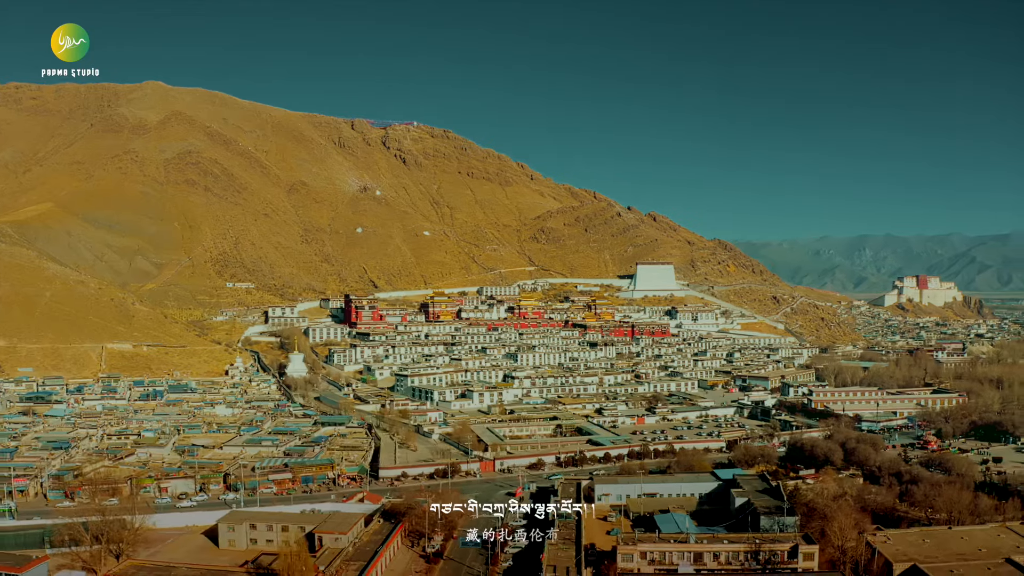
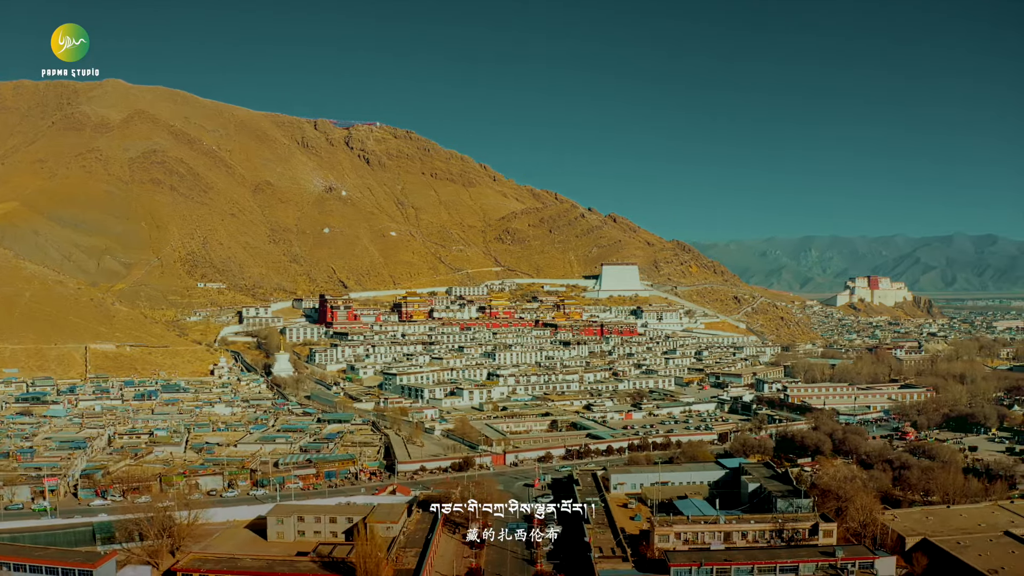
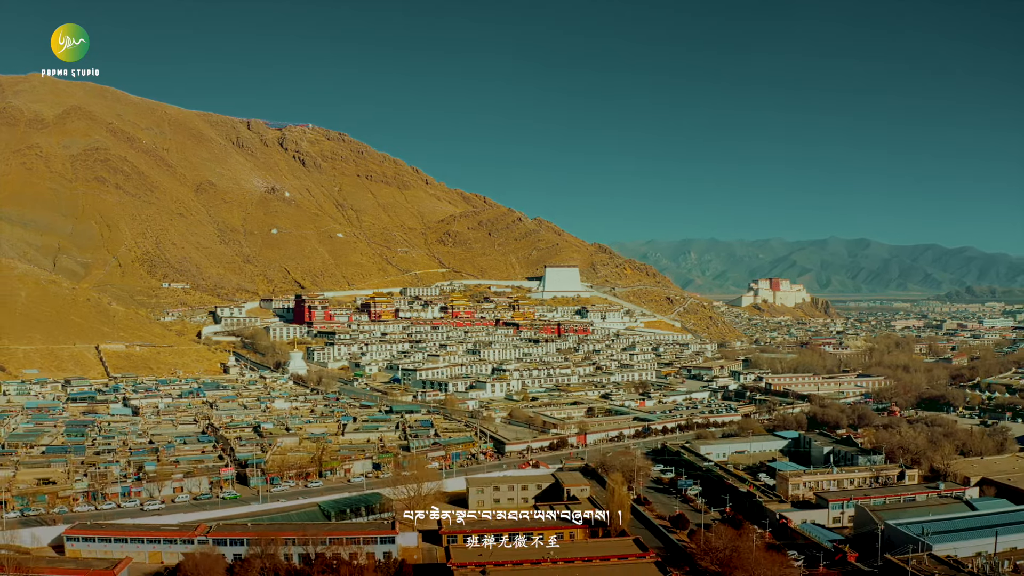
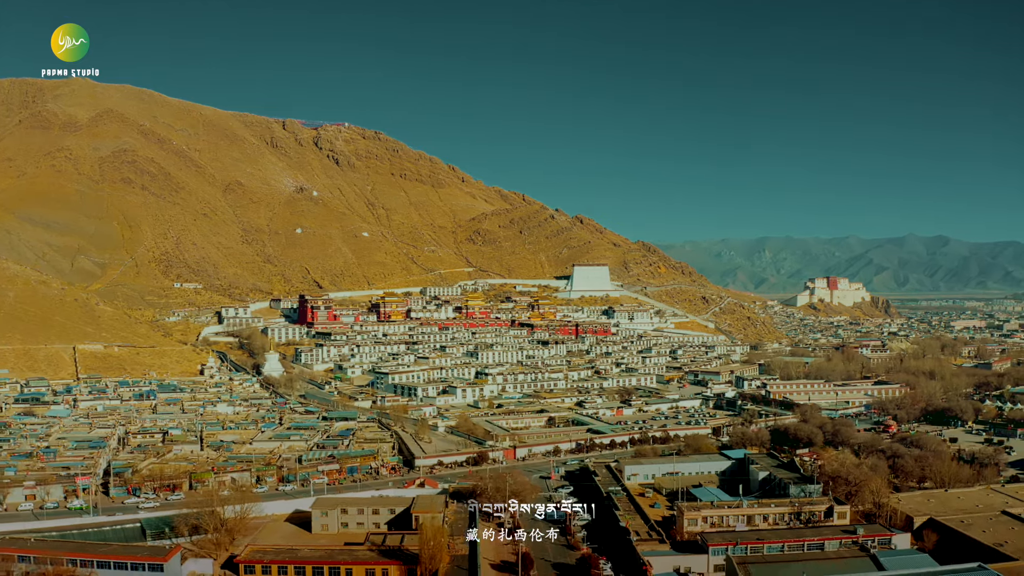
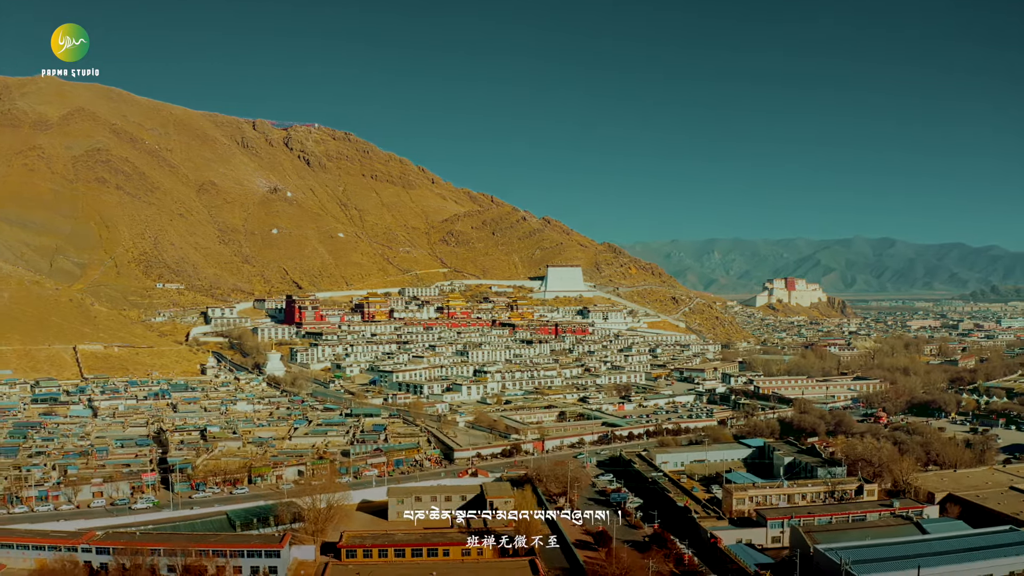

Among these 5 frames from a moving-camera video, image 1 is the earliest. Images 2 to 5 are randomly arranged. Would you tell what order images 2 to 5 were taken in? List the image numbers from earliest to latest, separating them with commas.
2, 4, 5, 3
